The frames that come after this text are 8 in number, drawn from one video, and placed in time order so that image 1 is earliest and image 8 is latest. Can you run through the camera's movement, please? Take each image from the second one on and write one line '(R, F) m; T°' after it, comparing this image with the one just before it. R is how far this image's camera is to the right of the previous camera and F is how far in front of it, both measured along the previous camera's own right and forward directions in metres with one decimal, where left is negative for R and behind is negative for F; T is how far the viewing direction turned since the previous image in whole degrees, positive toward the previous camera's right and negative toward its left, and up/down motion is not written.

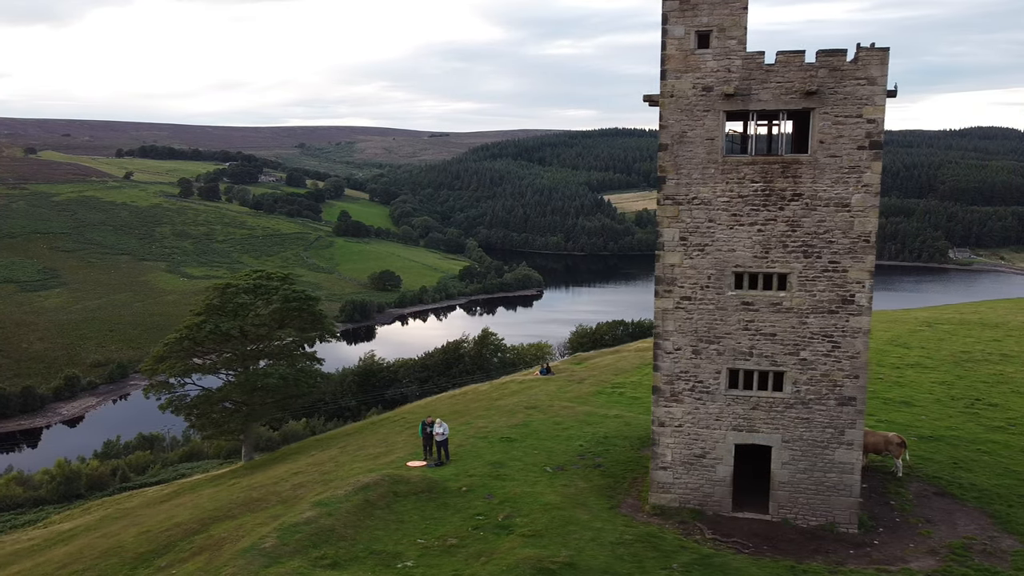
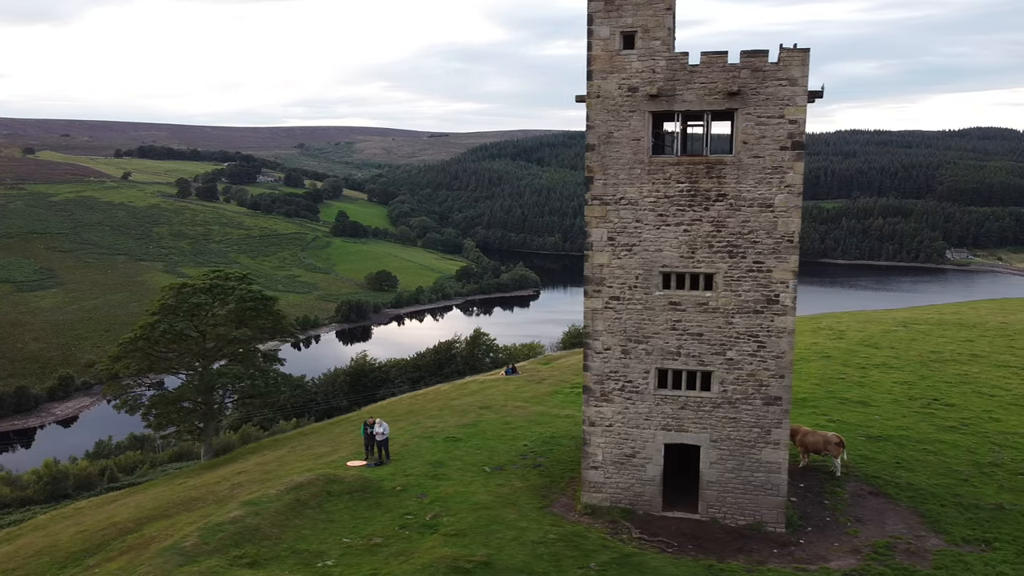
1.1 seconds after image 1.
(+1.9, -0.1) m; 0°
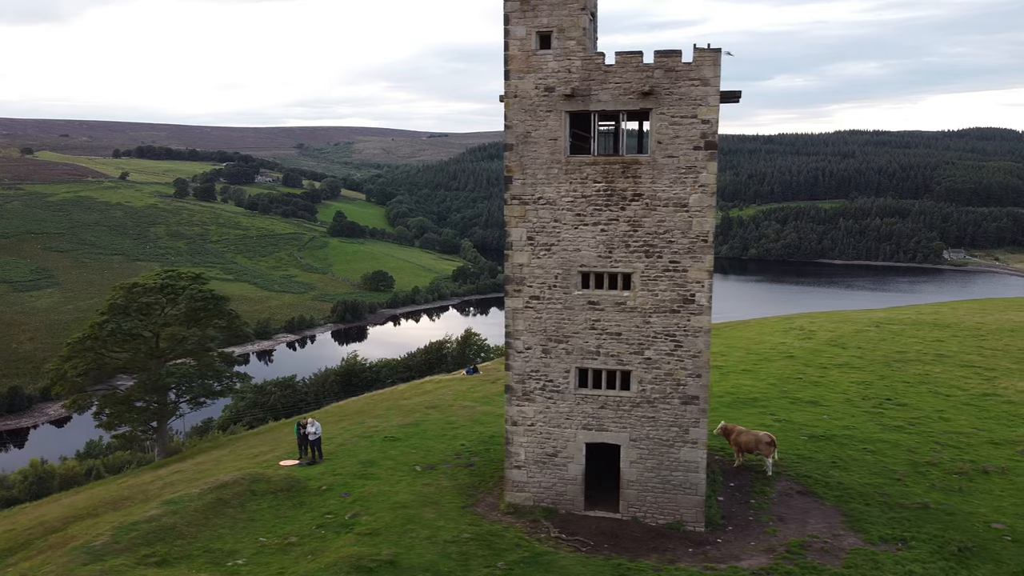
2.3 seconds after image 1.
(+2.1, 0.0) m; 0°
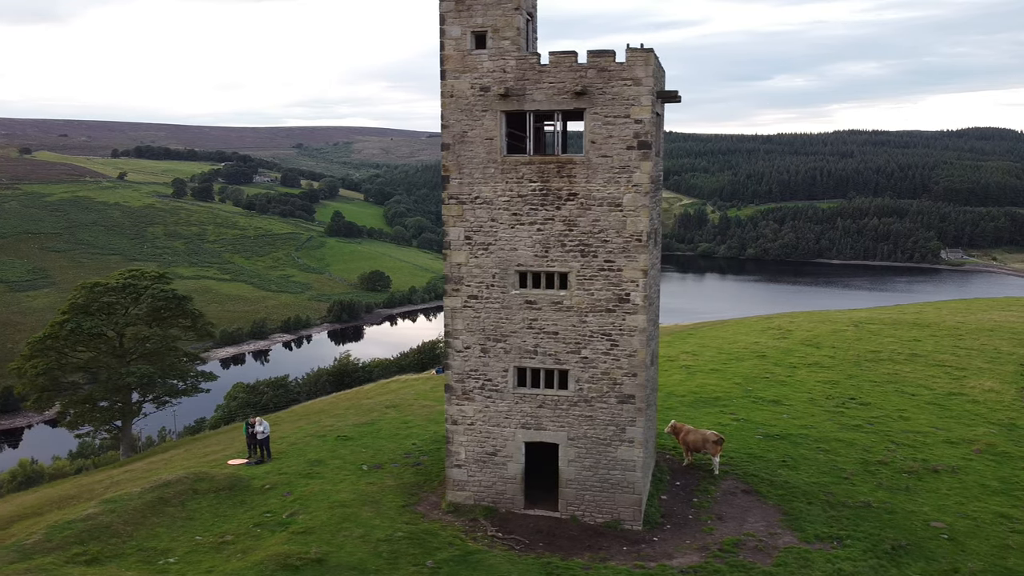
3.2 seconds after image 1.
(+1.6, 0.0) m; 0°
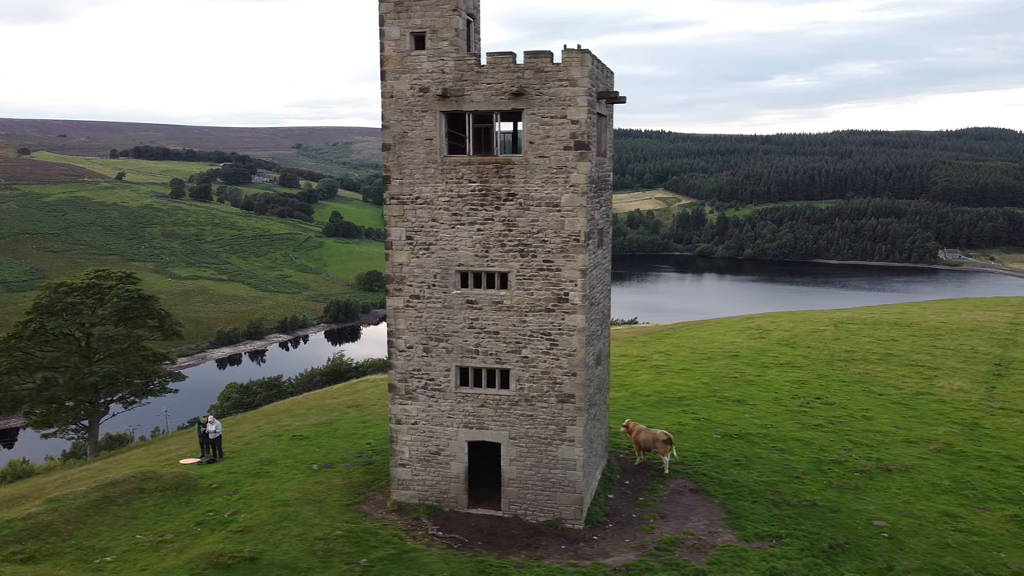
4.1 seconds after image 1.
(+1.6, -0.1) m; 0°
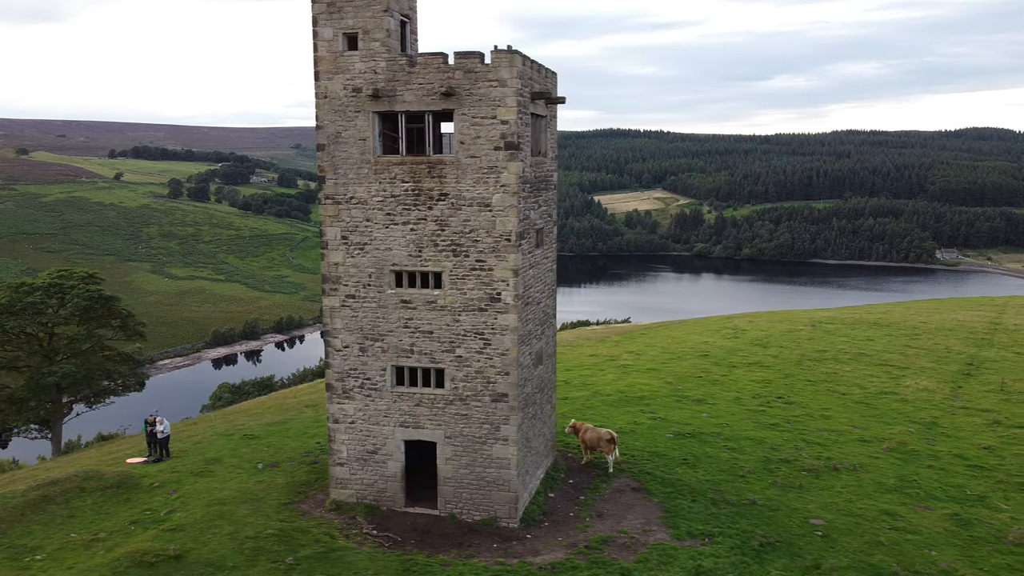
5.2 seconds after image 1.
(+1.7, -0.1) m; 0°
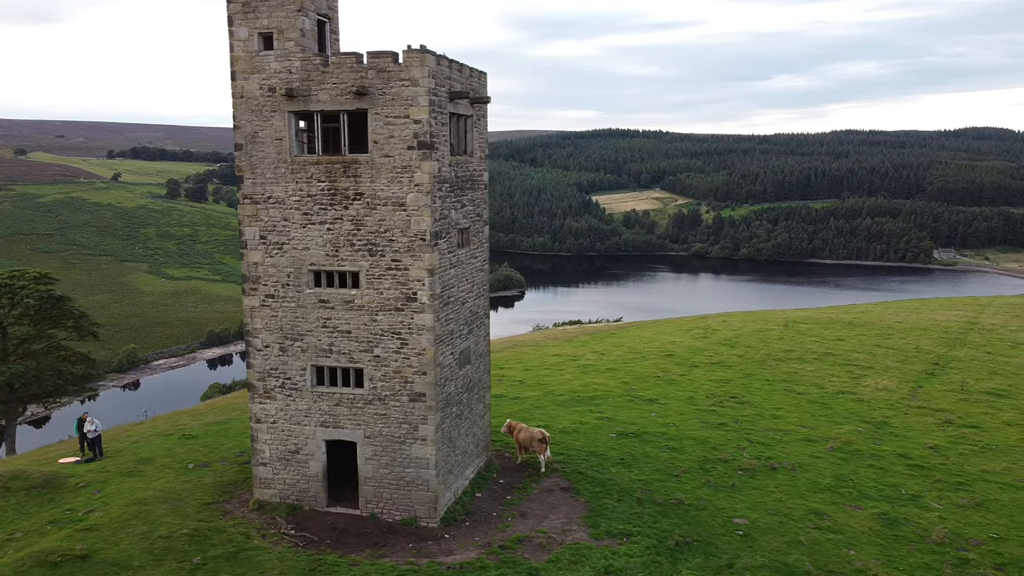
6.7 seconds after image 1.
(+2.2, 0.0) m; 0°
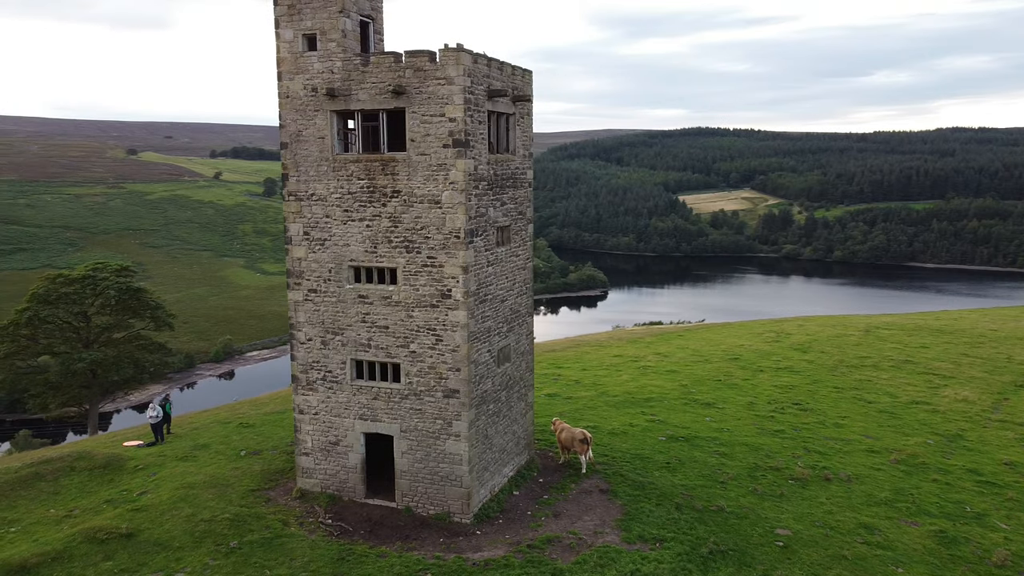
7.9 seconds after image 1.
(+1.2, +0.2) m; -7°
